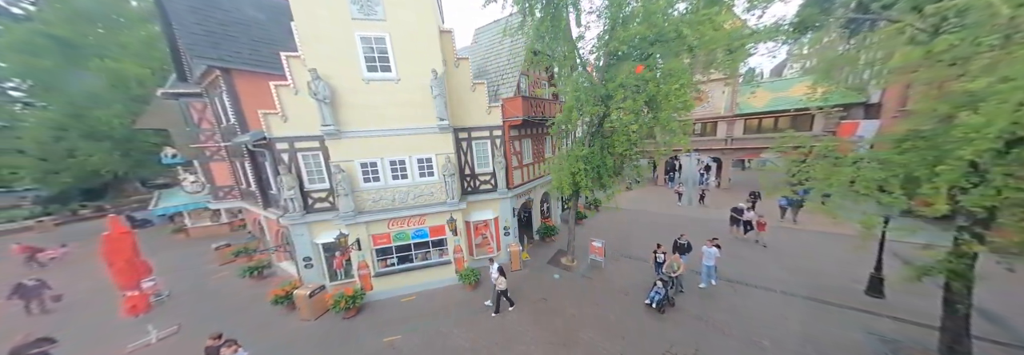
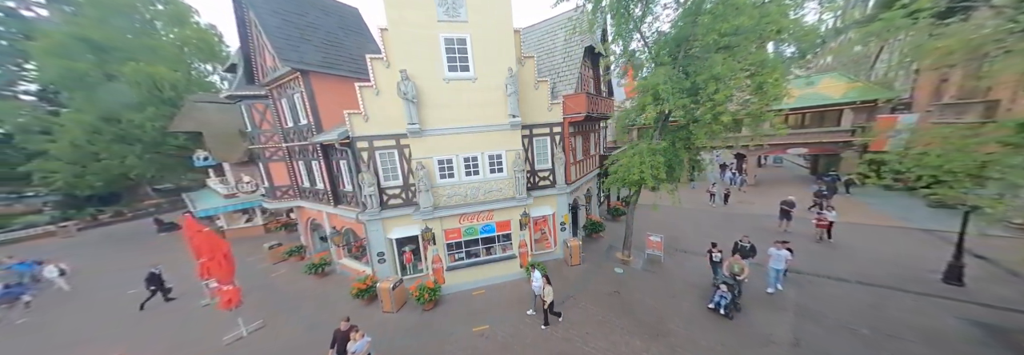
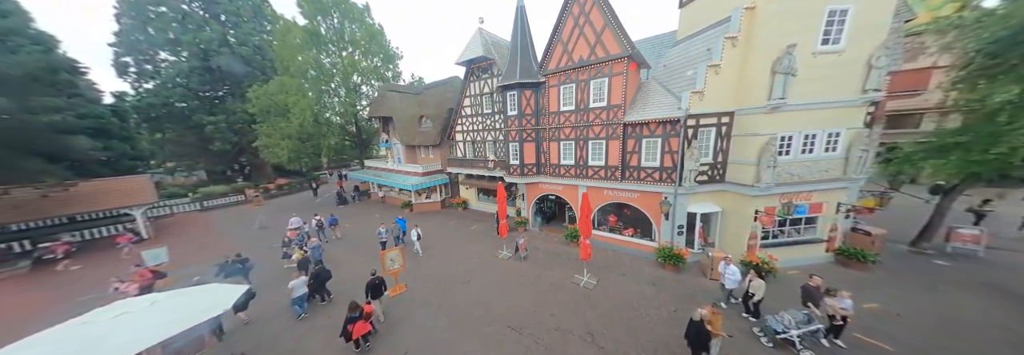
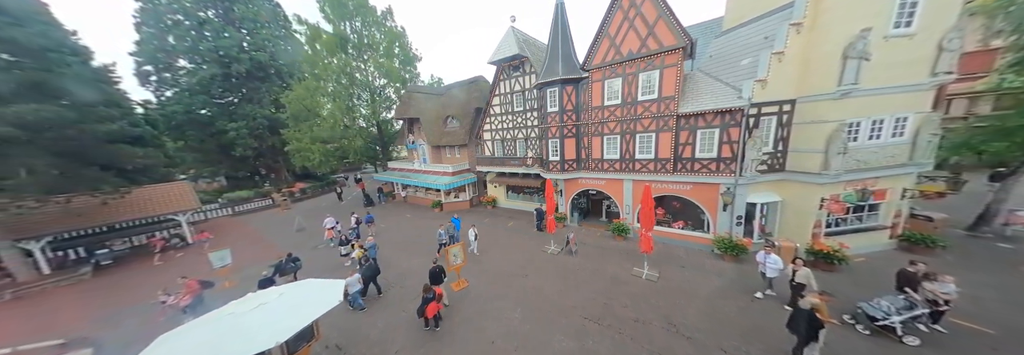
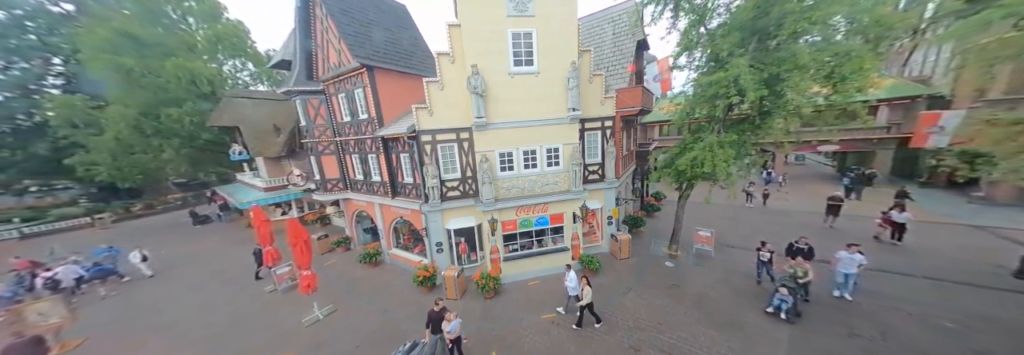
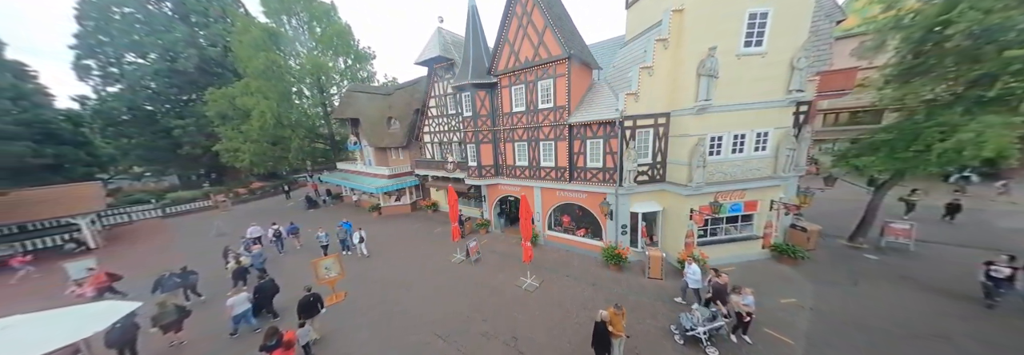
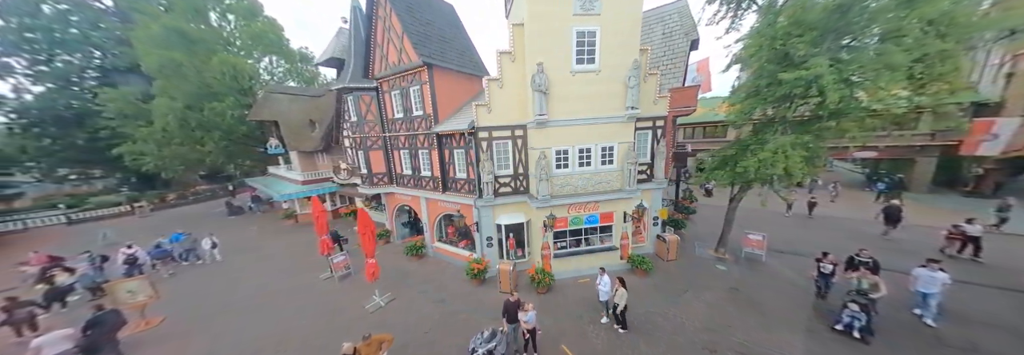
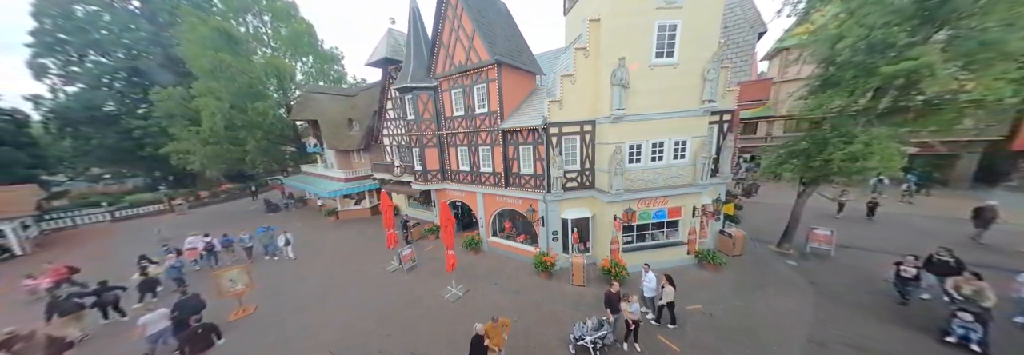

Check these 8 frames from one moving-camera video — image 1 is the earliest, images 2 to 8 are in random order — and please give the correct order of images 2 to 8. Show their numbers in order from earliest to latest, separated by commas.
2, 5, 7, 8, 6, 3, 4
